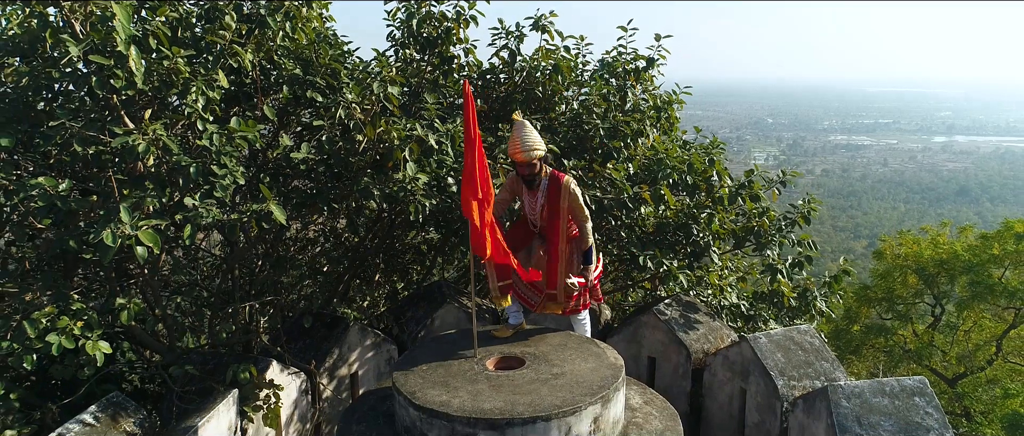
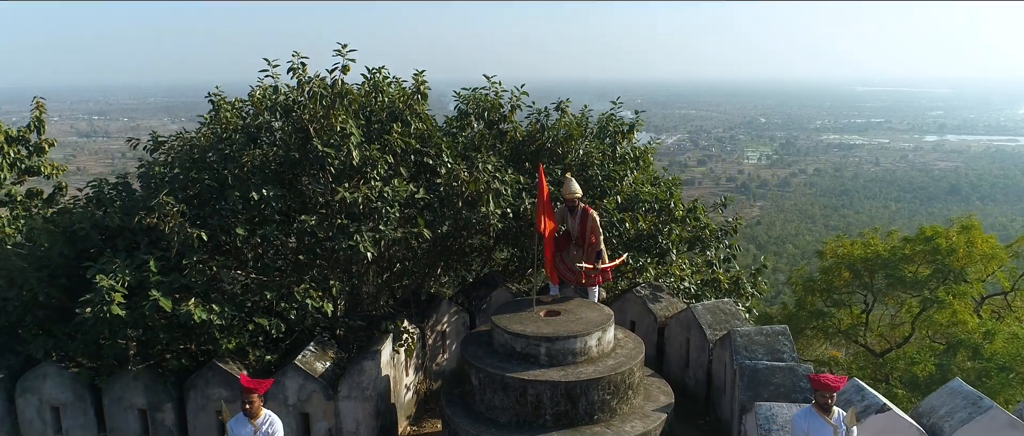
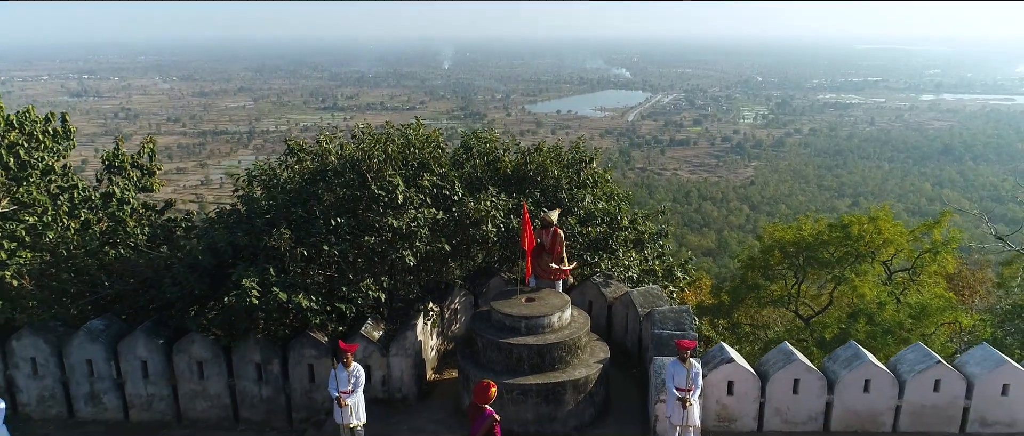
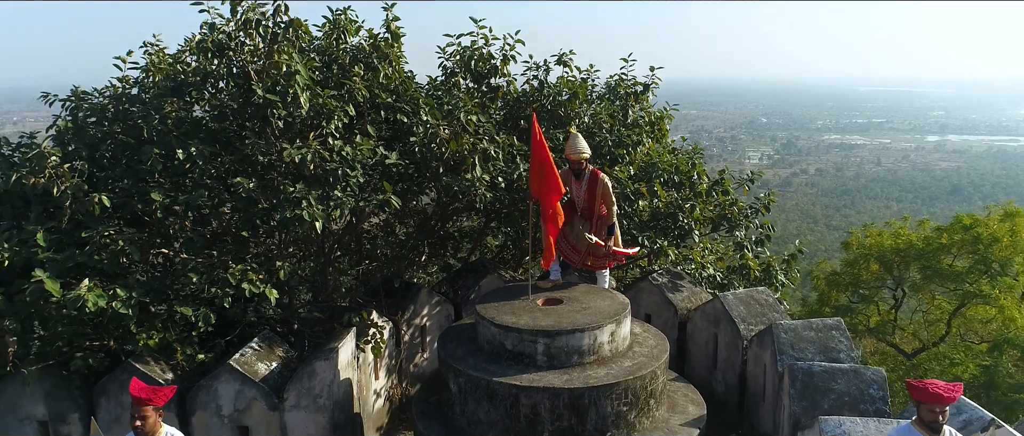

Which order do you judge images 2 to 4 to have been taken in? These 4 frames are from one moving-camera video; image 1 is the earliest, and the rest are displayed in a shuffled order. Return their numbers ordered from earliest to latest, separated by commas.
4, 2, 3
